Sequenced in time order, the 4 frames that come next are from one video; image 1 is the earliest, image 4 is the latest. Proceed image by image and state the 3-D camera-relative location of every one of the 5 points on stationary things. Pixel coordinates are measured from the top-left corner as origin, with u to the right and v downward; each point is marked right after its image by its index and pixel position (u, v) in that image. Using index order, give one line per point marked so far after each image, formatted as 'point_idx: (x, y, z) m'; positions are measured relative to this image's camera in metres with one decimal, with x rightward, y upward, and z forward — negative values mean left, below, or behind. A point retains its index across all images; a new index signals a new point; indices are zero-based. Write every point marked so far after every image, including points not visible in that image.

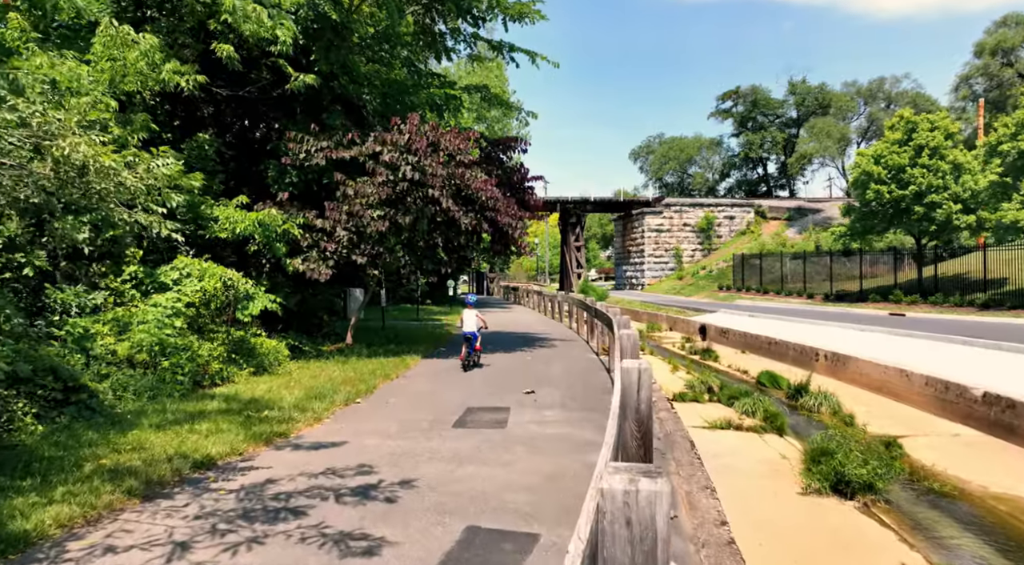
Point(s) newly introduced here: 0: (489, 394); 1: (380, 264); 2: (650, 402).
0: (-0.3, -1.6, +9.5) m
1: (-2.5, +0.4, +12.8) m
2: (+0.9, -0.8, +4.4) m
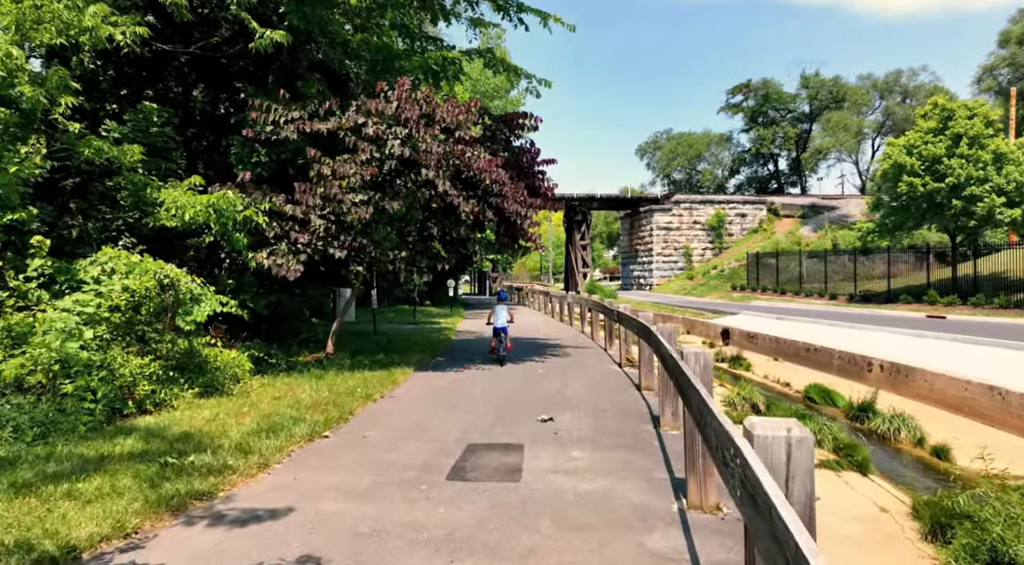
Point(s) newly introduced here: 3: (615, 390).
0: (-0.2, -1.5, +7.4) m
1: (-2.3, +0.4, +10.7) m
2: (+1.0, -0.8, +2.3) m
3: (+1.5, -1.5, +9.7) m
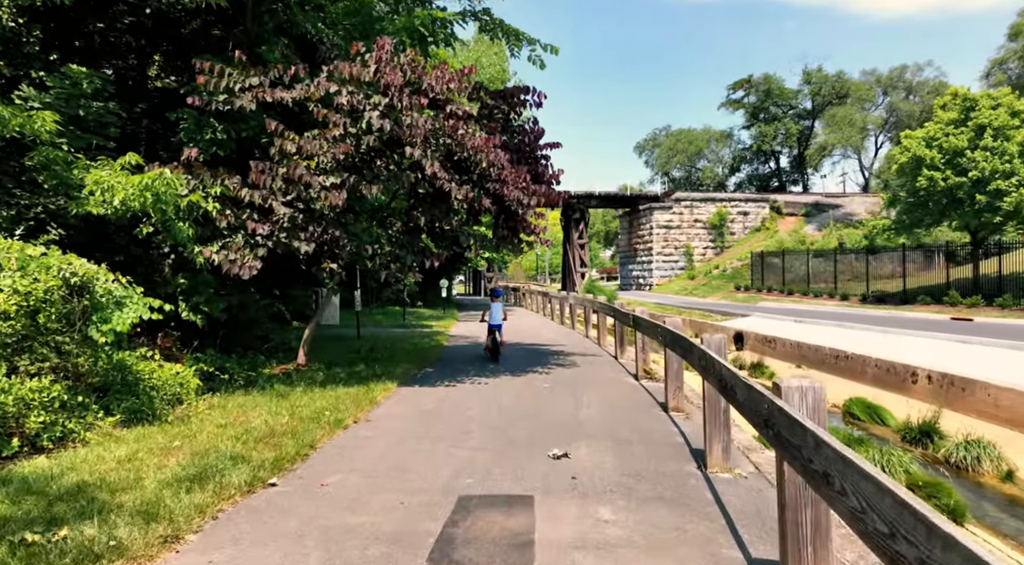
0: (-0.1, -1.5, +5.8) m
1: (-2.3, +0.4, +9.1) m
2: (+1.1, -0.7, +0.7) m
3: (+1.5, -1.5, +8.1) m
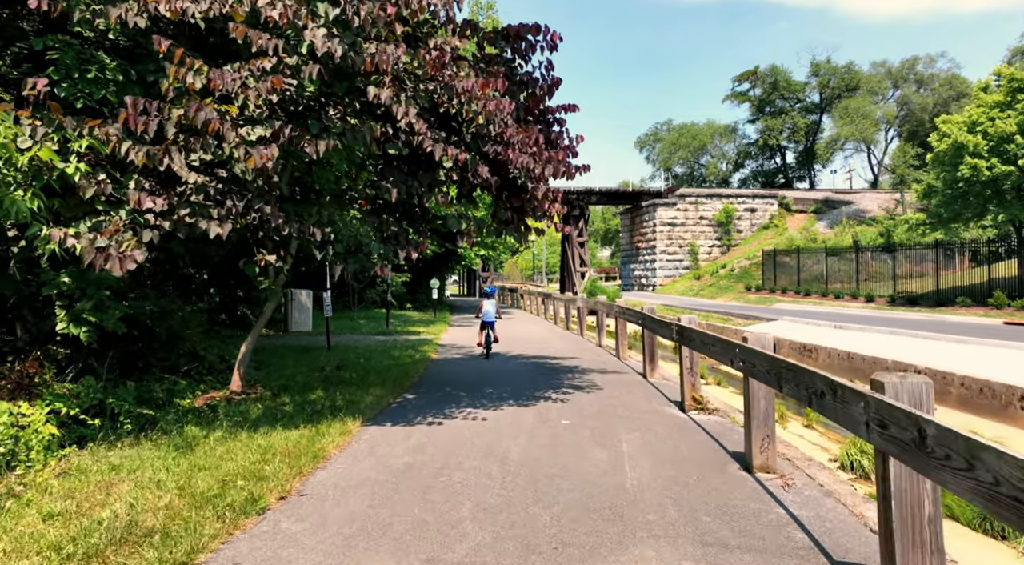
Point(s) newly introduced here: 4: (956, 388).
0: (0.0, -1.5, +3.1) m
1: (-2.2, +0.4, +6.4) m
2: (+1.2, -0.7, -2.0) m
3: (+1.6, -1.5, +5.5) m
4: (+6.9, -1.6, +10.3) m
